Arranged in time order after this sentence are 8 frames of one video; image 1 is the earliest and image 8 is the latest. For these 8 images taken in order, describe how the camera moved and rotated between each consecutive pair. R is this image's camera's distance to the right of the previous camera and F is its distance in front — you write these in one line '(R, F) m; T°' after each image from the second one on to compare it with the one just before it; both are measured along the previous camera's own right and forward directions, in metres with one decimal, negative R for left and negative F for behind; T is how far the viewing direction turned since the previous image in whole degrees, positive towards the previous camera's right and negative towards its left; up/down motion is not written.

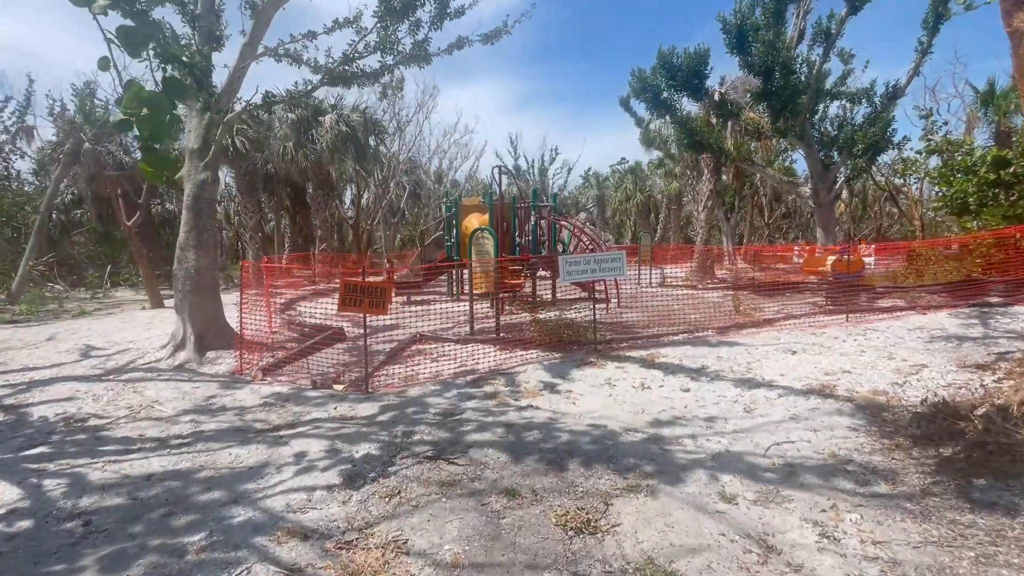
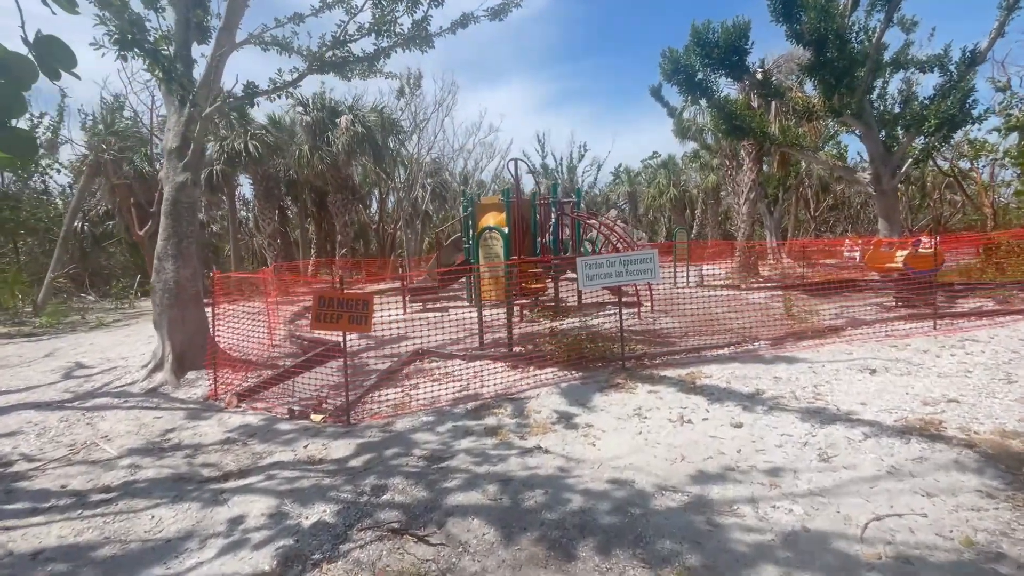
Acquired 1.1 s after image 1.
(+0.3, +1.0) m; -4°
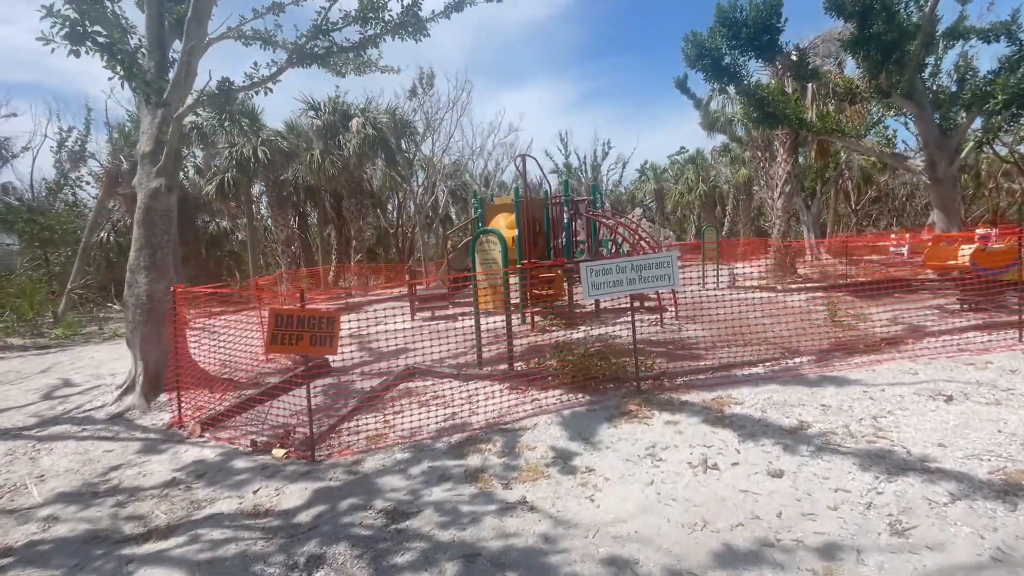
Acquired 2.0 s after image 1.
(+0.4, +0.8) m; -3°
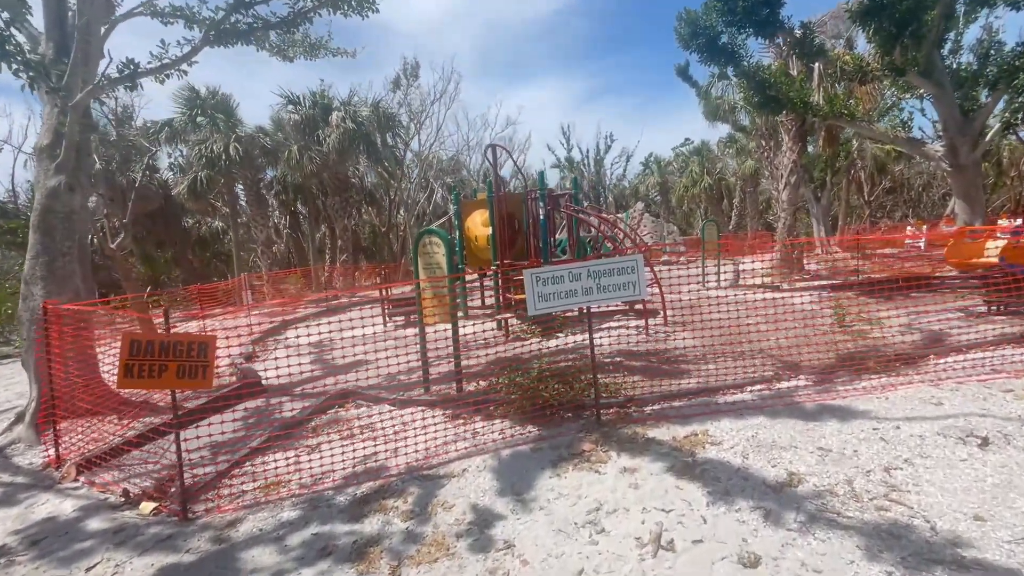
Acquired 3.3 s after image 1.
(+0.7, +0.9) m; -1°
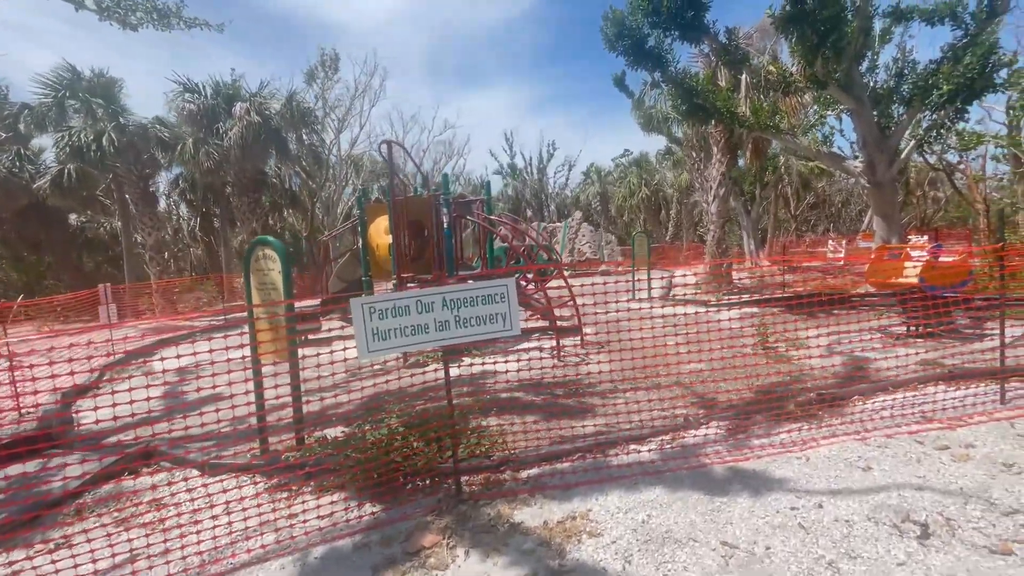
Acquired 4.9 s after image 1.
(+0.8, +1.0) m; +6°
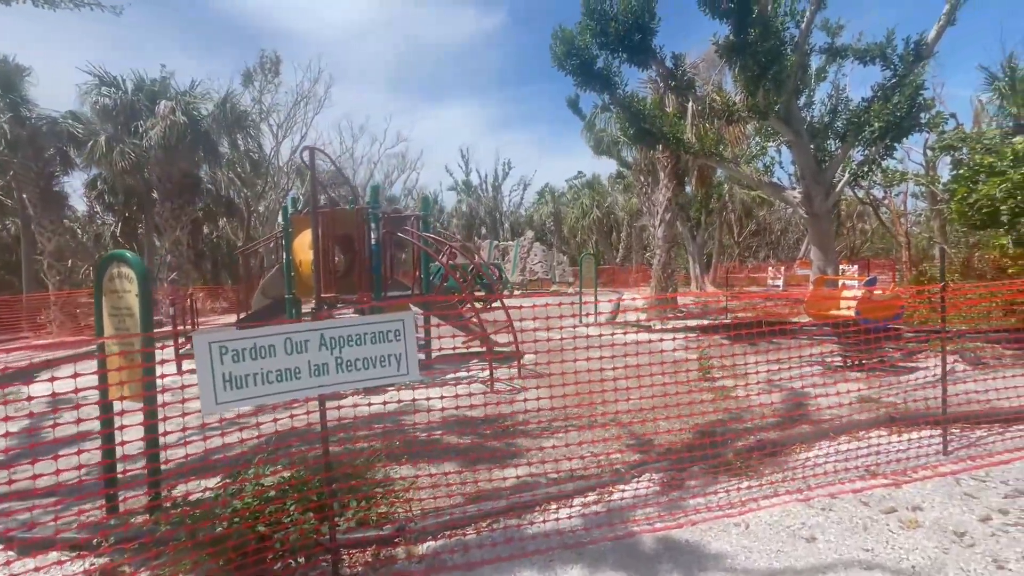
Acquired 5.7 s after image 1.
(+0.3, +0.5) m; +5°
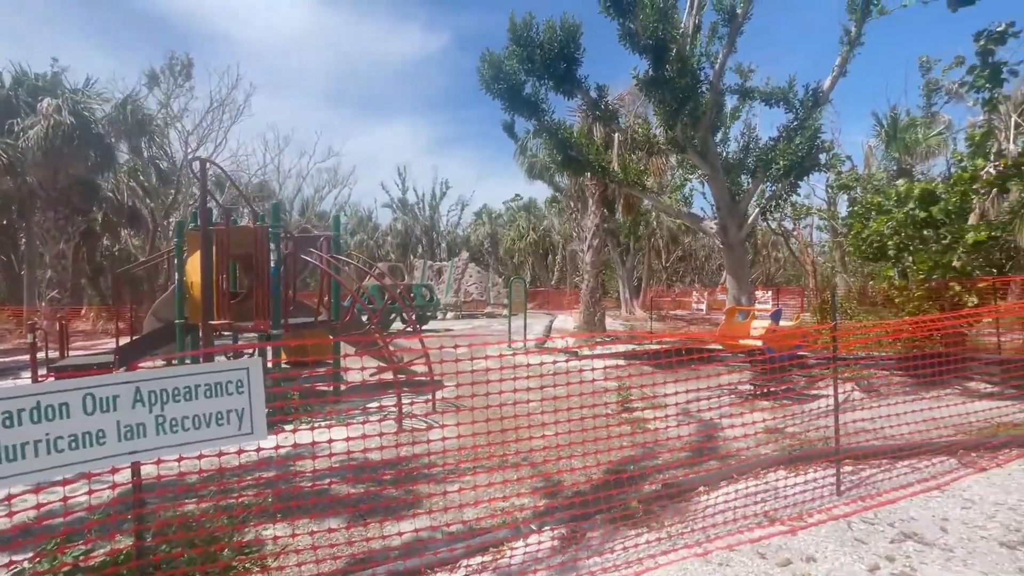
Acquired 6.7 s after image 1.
(+0.3, +0.3) m; +7°
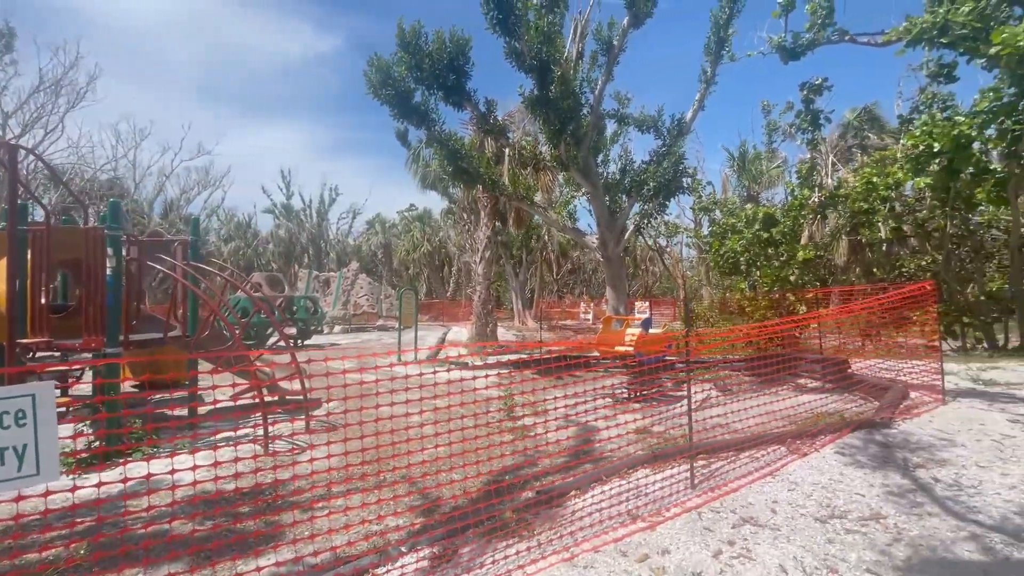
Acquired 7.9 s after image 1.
(+0.2, 0.0) m; +12°
